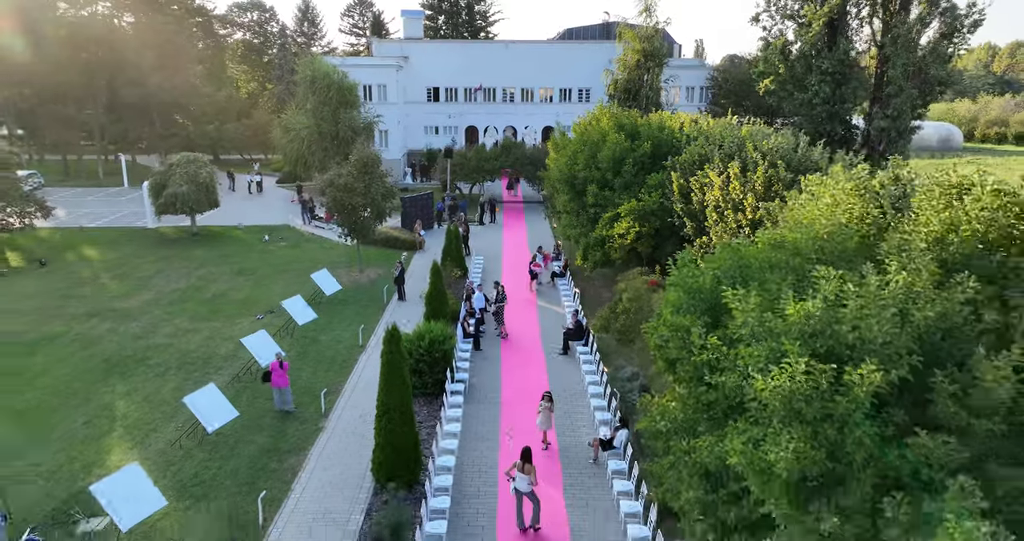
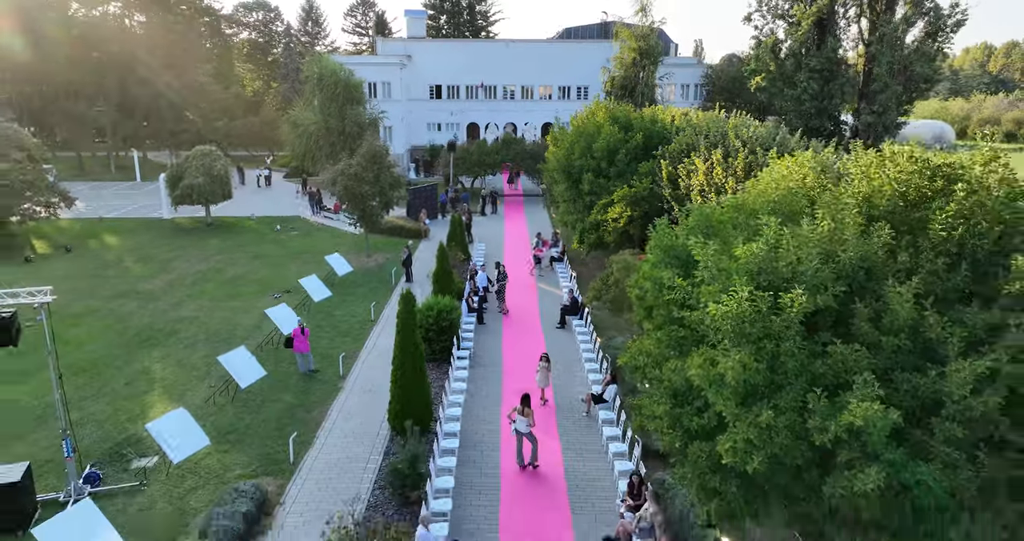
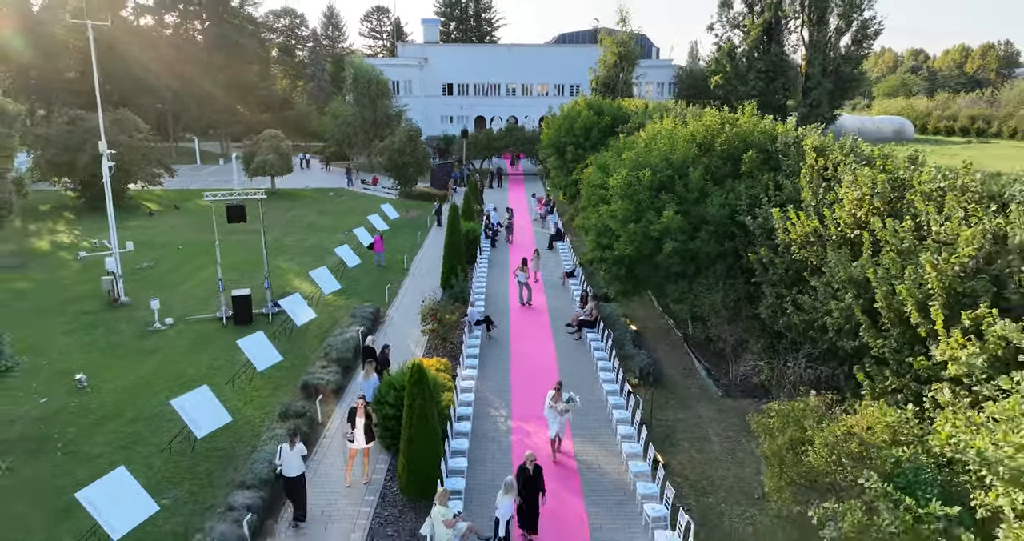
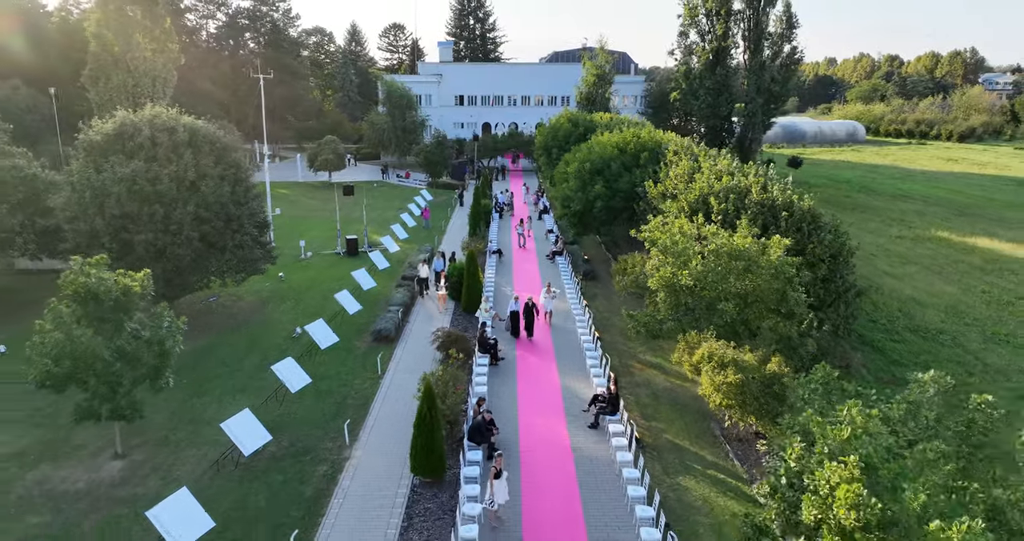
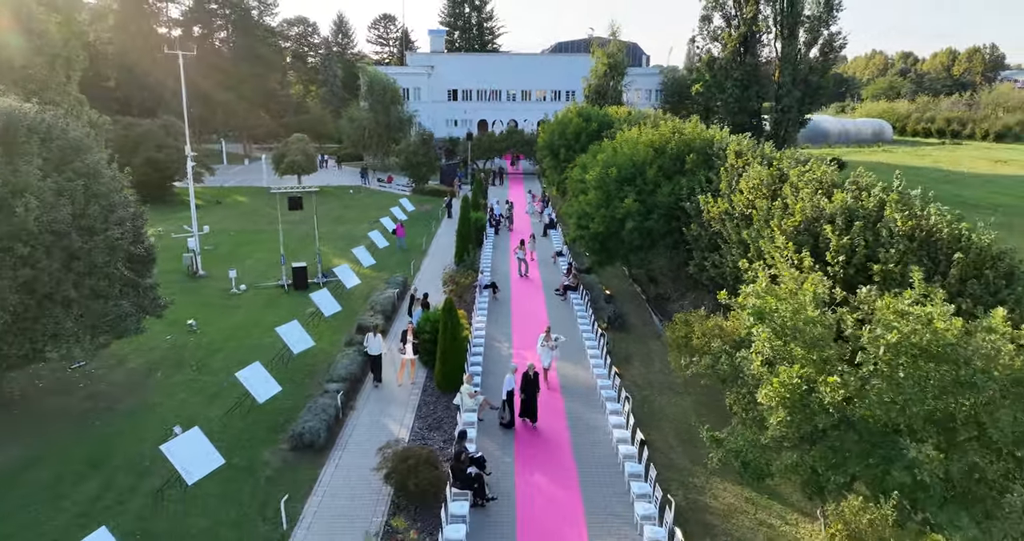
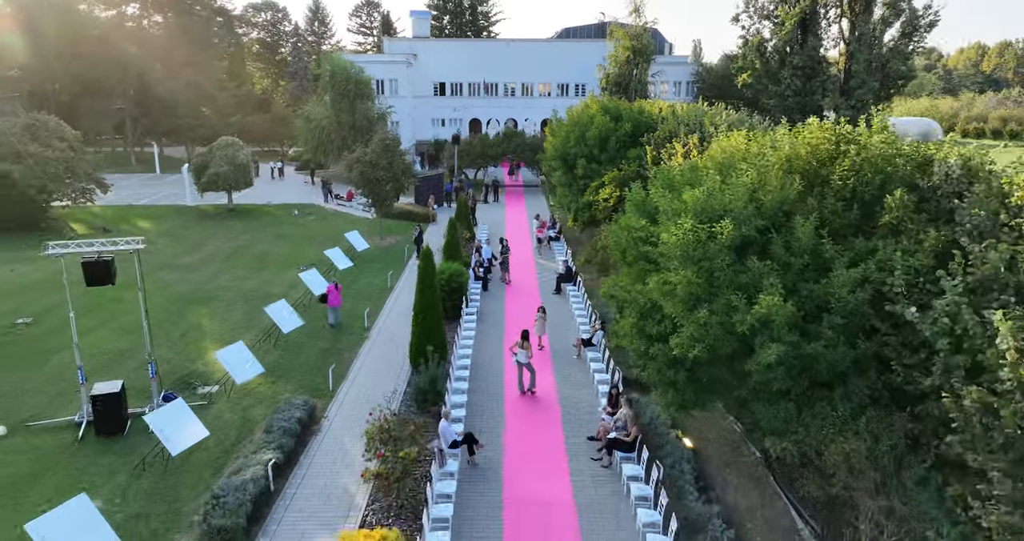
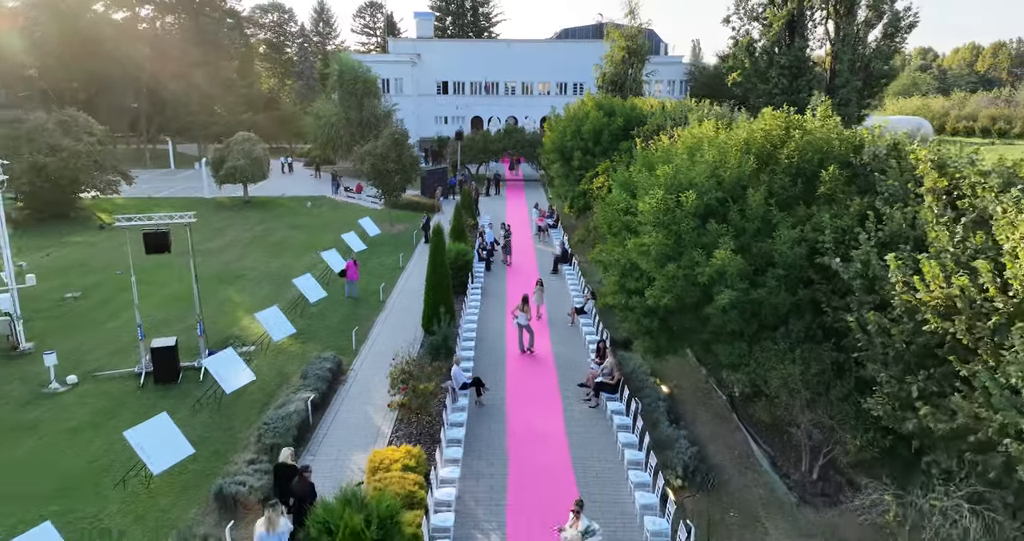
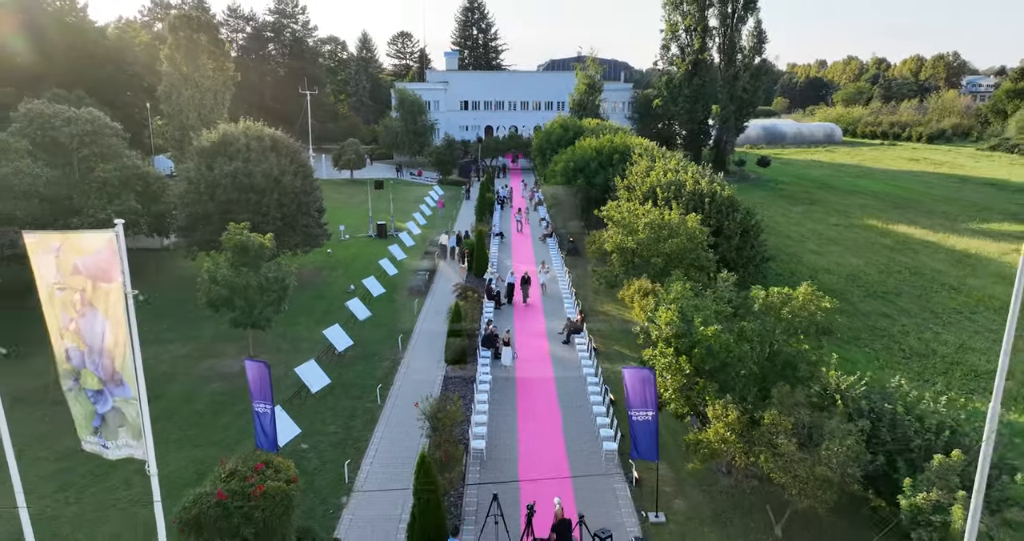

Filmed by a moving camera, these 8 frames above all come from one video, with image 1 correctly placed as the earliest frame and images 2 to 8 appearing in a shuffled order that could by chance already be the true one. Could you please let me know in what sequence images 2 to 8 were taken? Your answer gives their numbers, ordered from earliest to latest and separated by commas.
2, 6, 7, 3, 5, 4, 8
